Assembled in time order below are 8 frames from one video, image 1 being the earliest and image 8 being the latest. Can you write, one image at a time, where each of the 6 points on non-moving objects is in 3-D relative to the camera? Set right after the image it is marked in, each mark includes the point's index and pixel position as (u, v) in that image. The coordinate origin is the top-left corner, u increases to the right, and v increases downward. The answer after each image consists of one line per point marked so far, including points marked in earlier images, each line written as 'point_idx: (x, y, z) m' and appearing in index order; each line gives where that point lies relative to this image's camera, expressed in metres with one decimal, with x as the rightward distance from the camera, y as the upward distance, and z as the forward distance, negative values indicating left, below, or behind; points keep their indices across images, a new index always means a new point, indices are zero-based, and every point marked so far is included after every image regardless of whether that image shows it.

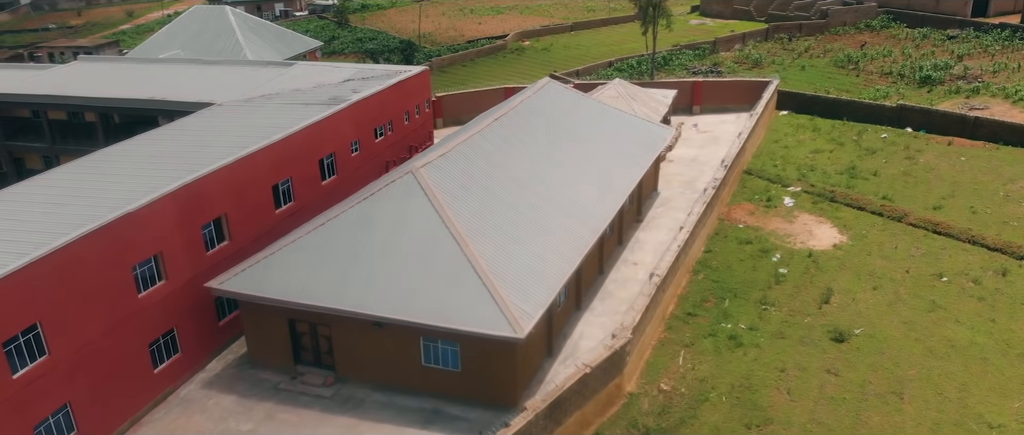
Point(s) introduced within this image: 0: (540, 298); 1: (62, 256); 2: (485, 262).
0: (+0.6, -1.8, +19.4) m
1: (-9.0, -0.8, +17.9) m
2: (-0.6, -1.0, +19.8) m
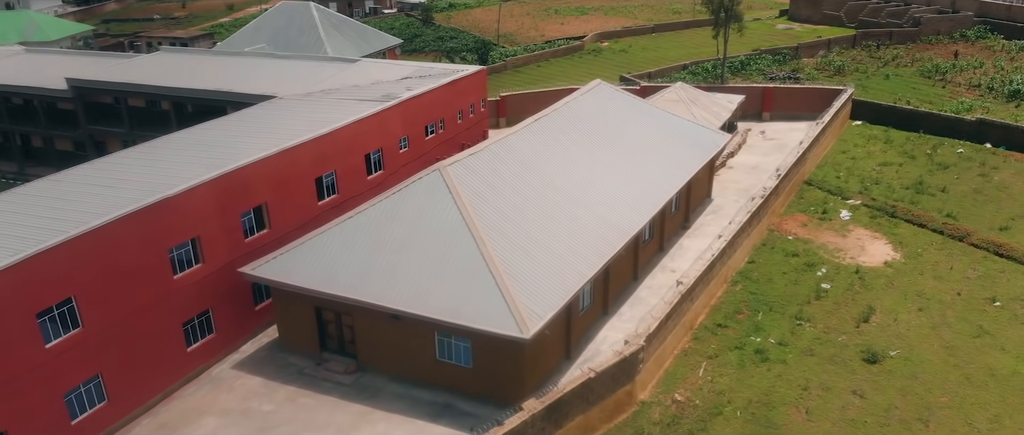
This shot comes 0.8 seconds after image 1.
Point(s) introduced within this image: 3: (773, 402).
0: (+0.9, -1.8, +19.4) m
1: (-8.8, -0.4, +19.0) m
2: (-0.3, -1.0, +19.9) m
3: (+5.8, -4.1, +19.8) m
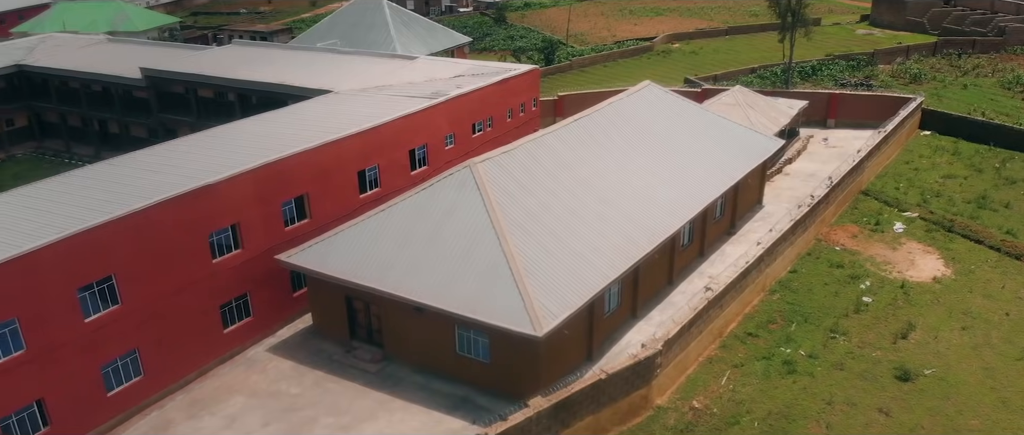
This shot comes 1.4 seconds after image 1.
0: (+1.3, -1.8, +19.5) m
1: (-8.3, 0.0, +19.9) m
2: (+0.2, -0.9, +20.0) m
3: (+6.2, -4.3, +19.4) m
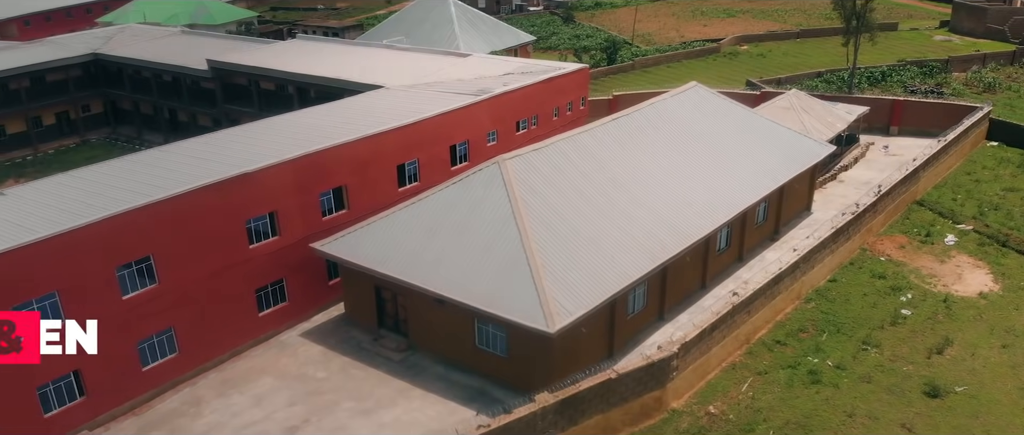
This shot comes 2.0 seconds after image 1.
0: (+1.7, -1.8, +19.6) m
1: (-7.8, +0.4, +20.8) m
2: (+0.7, -0.9, +20.2) m
3: (+6.4, -4.5, +19.1) m
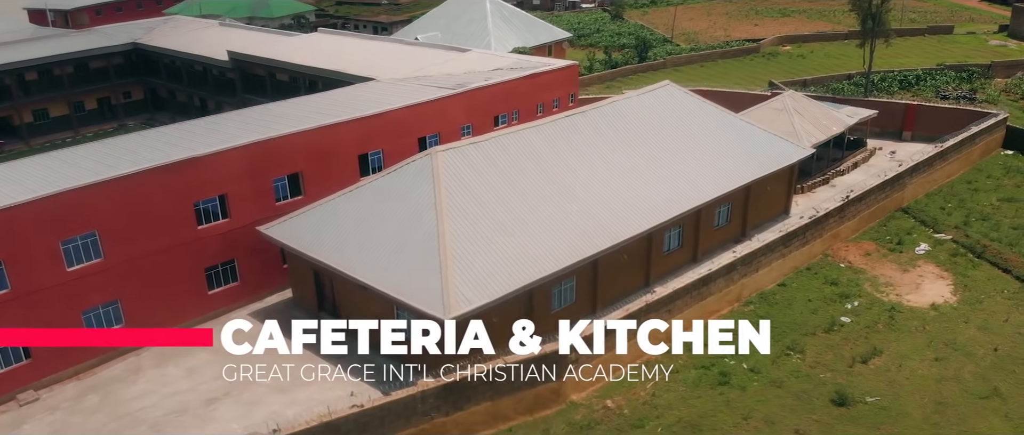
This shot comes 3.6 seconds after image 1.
0: (-0.5, -1.6, +20.0) m
1: (-9.7, +0.9, +22.2) m
2: (-1.3, -0.7, +20.7) m
3: (+4.1, -4.5, +19.0) m
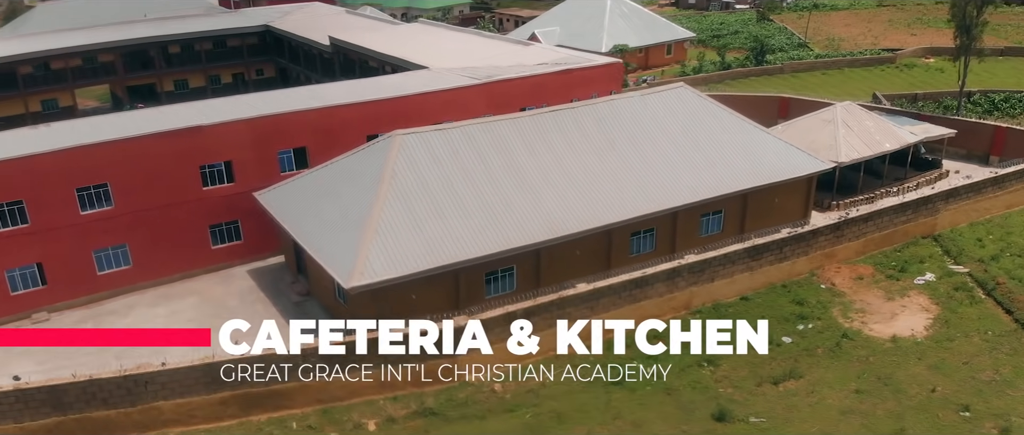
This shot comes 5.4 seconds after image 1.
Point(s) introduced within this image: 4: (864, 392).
0: (-2.7, -1.1, +21.2) m
1: (-10.8, +2.2, +25.5) m
2: (-3.3, -0.1, +22.1) m
3: (+1.3, -4.4, +19.2) m
4: (+7.9, -3.9, +19.8) m
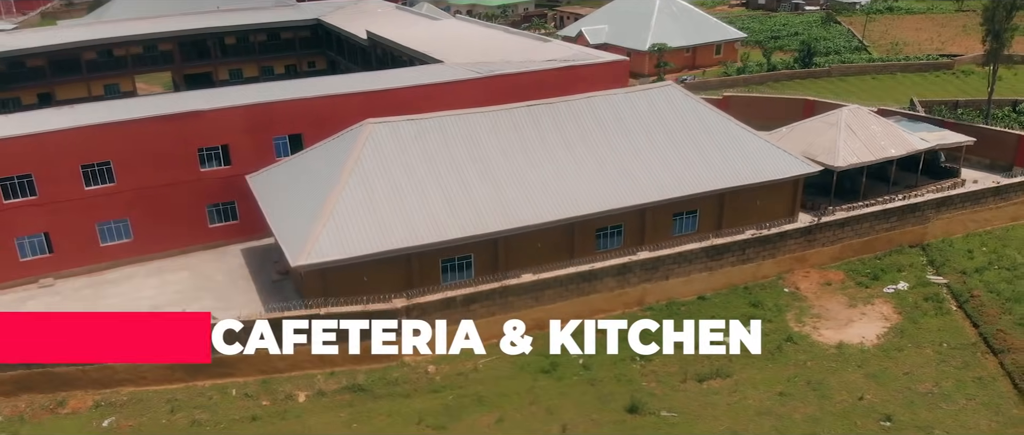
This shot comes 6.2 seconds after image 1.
0: (-4.1, -0.7, +22.1) m
1: (-11.5, +2.9, +27.3) m
2: (-4.5, +0.3, +23.1) m
3: (-0.5, -4.1, +19.7) m
4: (+6.1, -3.9, +19.6) m
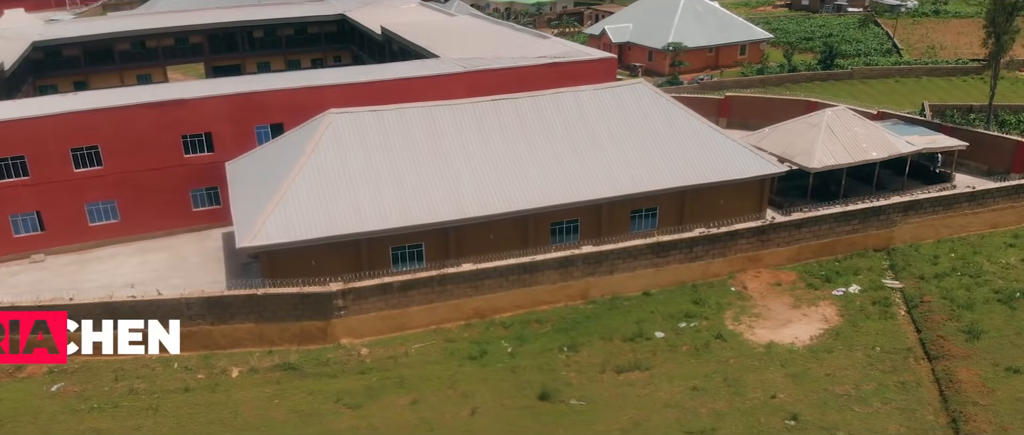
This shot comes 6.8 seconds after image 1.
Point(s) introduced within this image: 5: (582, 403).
0: (-5.6, -0.3, +23.0) m
1: (-12.6, +3.5, +28.8) m
2: (-6.0, +0.7, +24.0) m
3: (-2.4, -3.9, +20.3) m
4: (+4.2, -3.8, +19.6) m
5: (+1.5, -4.1, +19.2) m
